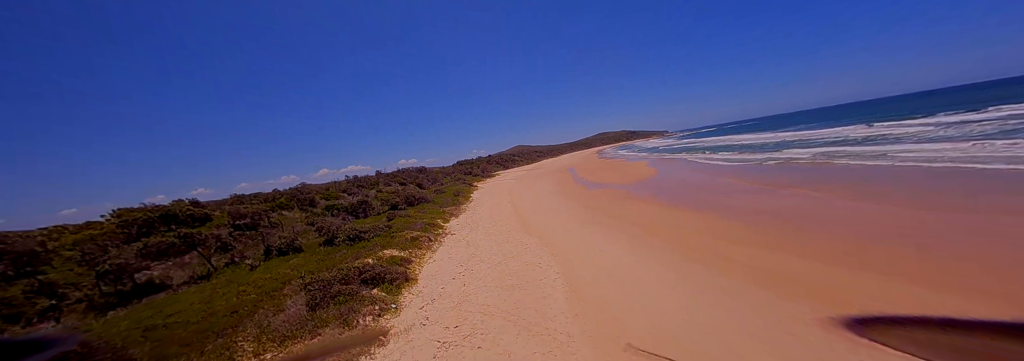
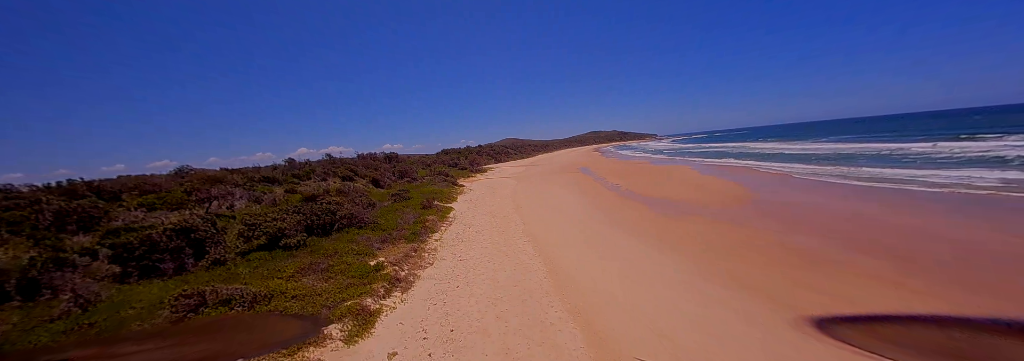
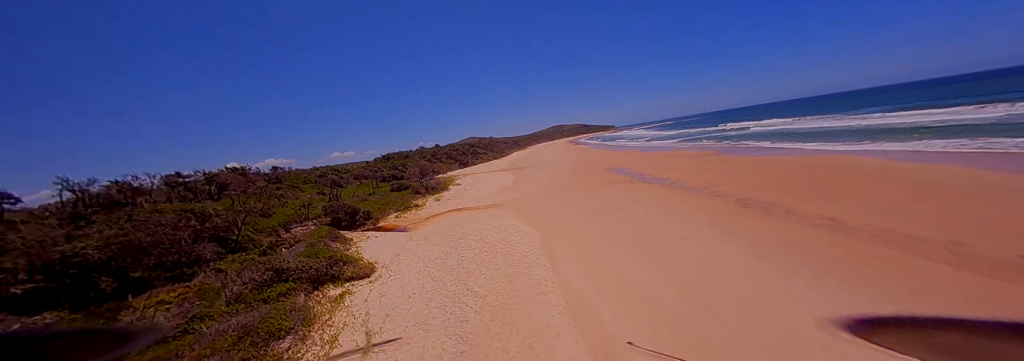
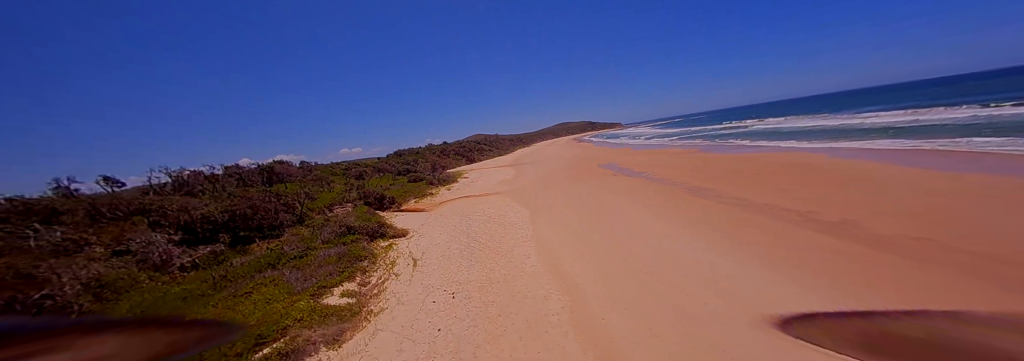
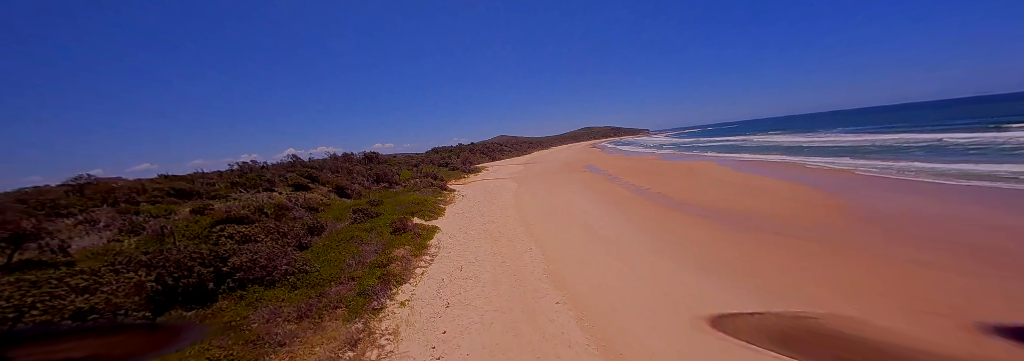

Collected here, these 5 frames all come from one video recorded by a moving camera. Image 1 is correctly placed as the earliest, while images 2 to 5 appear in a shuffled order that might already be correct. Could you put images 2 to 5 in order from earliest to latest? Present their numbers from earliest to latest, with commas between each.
2, 5, 4, 3
